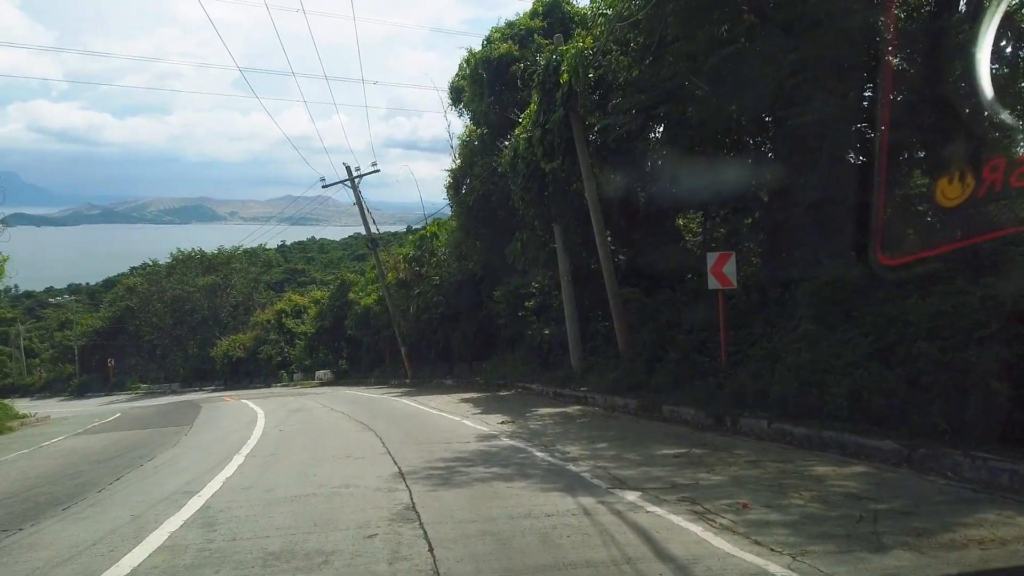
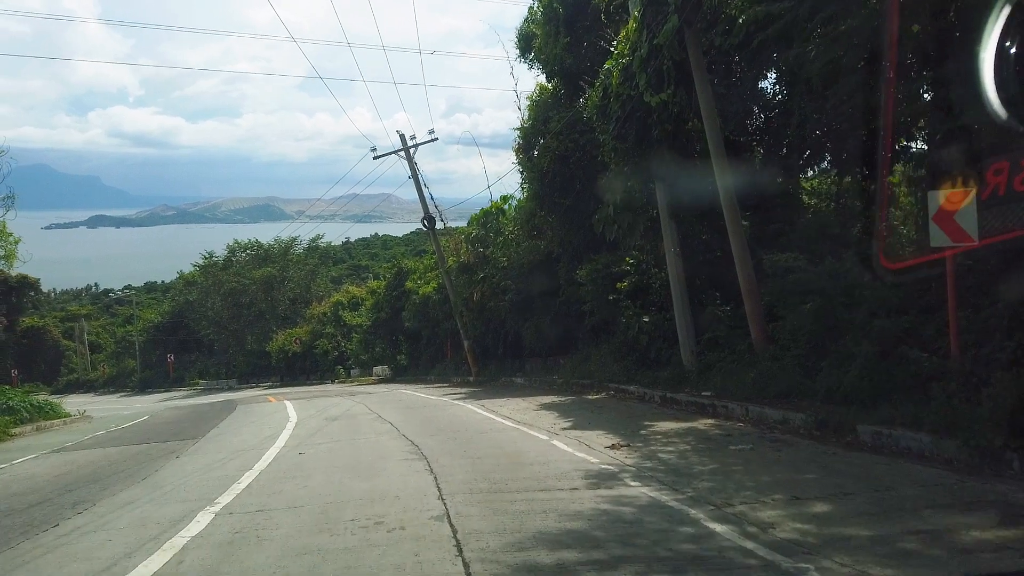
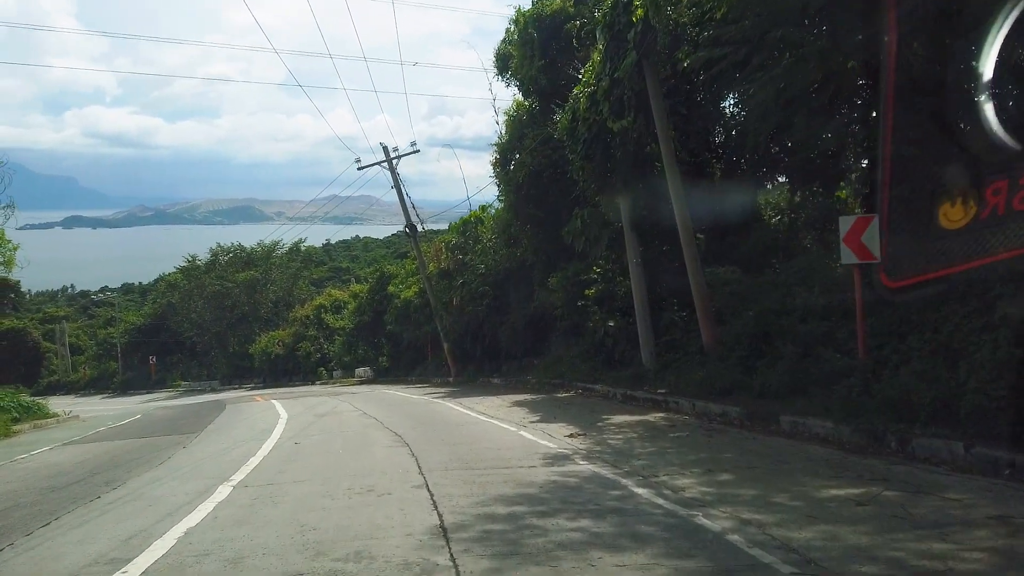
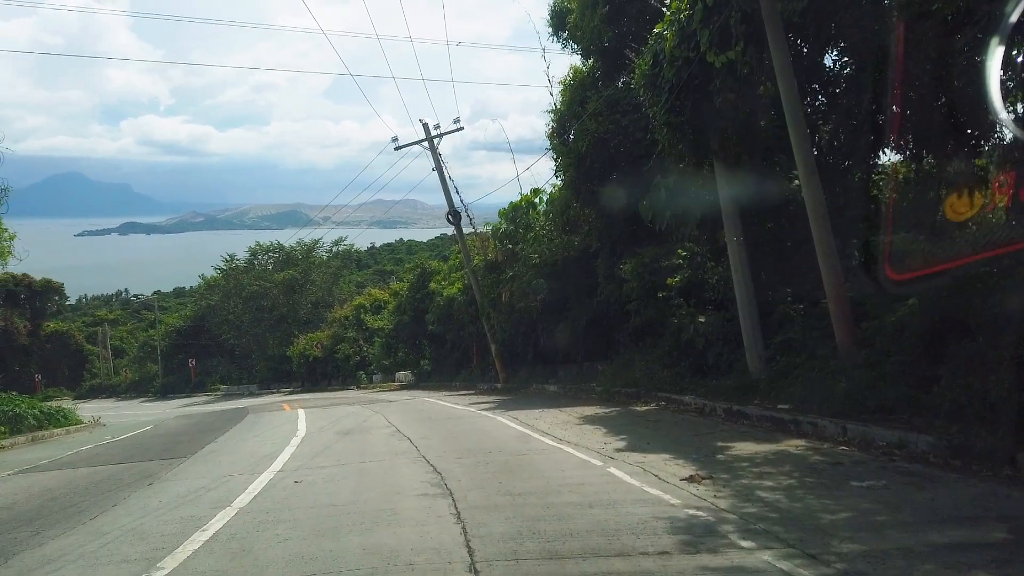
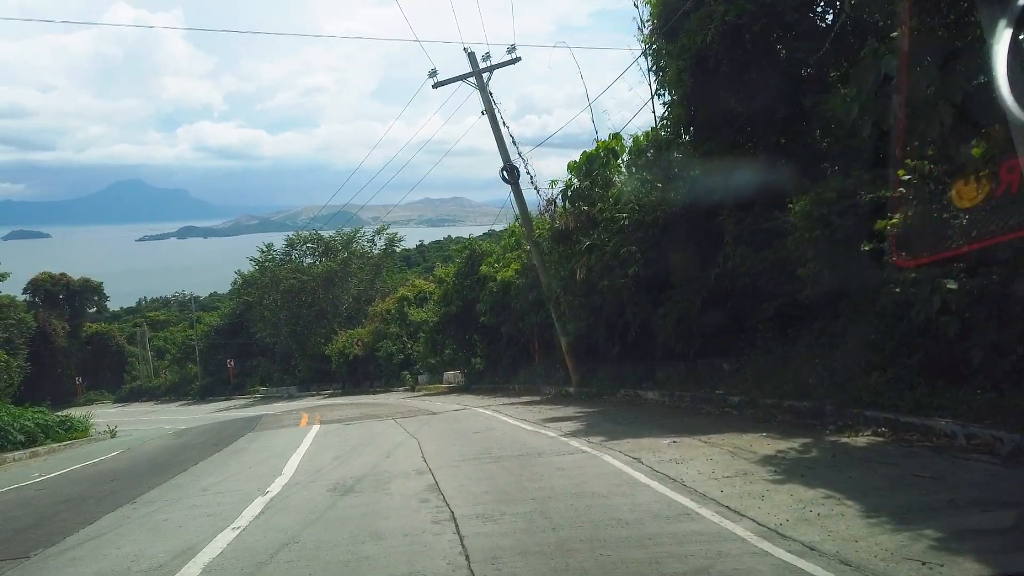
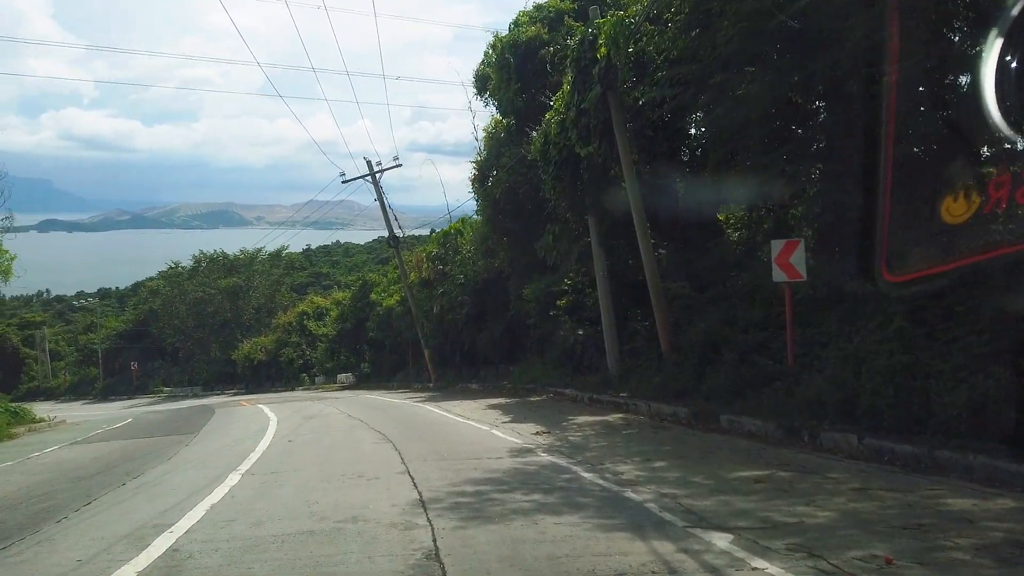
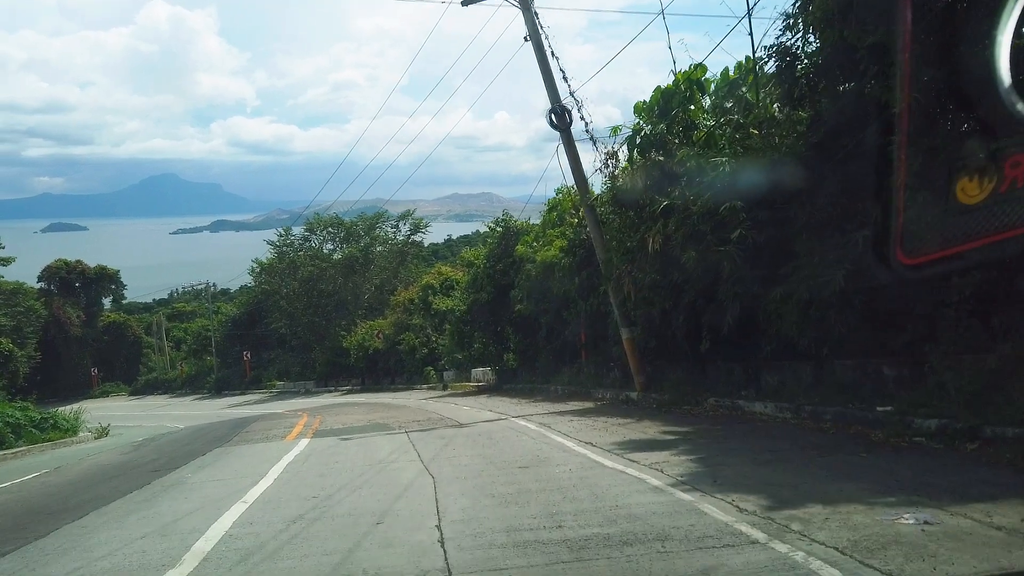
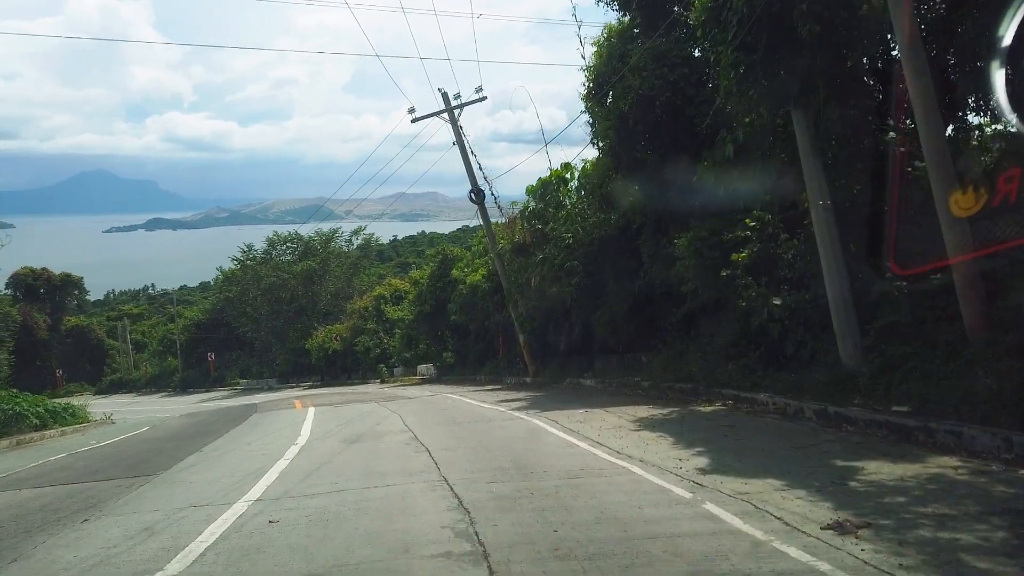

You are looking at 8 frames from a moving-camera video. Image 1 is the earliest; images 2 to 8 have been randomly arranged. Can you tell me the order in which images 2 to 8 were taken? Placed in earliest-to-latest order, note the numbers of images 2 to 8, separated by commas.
6, 3, 2, 4, 8, 5, 7
